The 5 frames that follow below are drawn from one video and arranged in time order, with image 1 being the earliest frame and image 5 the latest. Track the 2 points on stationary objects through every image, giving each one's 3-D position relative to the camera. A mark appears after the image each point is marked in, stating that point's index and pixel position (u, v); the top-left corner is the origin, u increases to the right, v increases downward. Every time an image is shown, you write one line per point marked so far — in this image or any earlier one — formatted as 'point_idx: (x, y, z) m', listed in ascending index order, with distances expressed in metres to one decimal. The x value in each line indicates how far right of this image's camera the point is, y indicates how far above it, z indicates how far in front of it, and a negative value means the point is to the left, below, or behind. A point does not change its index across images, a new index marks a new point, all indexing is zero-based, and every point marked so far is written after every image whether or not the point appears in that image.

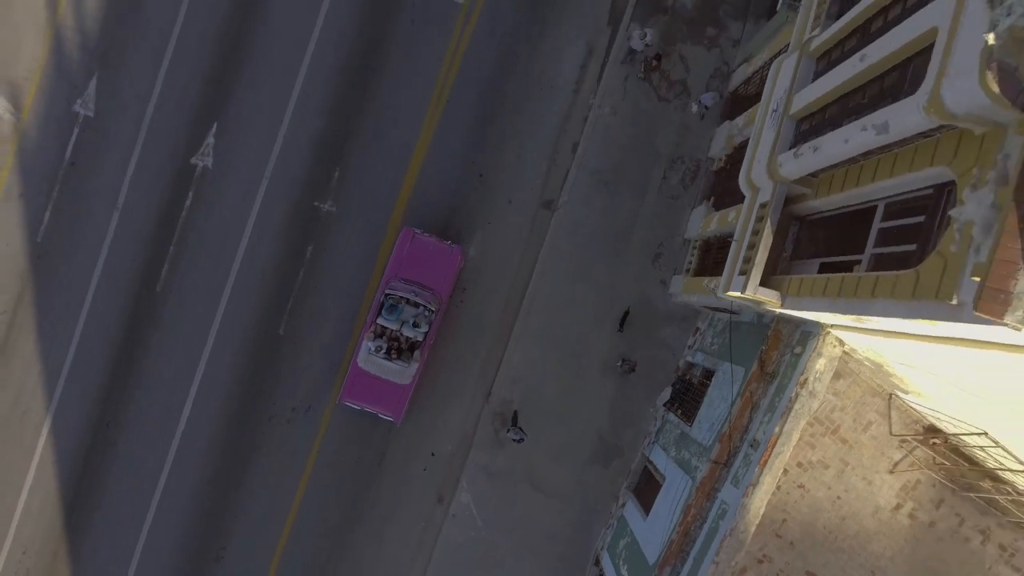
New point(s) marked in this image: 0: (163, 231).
0: (-12.4, +2.1, +14.3) m
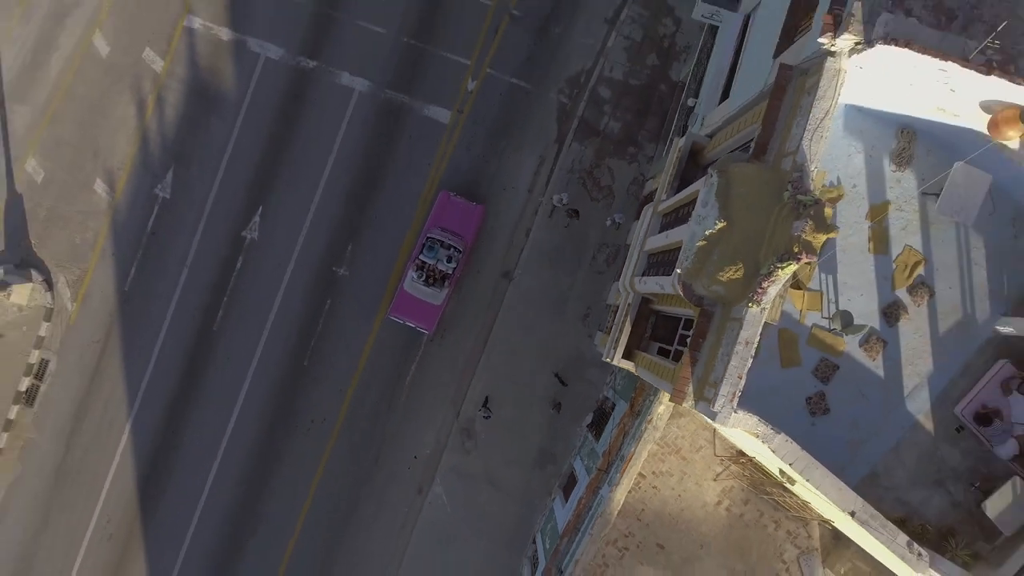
0: (-13.9, +0.2, +19.2) m
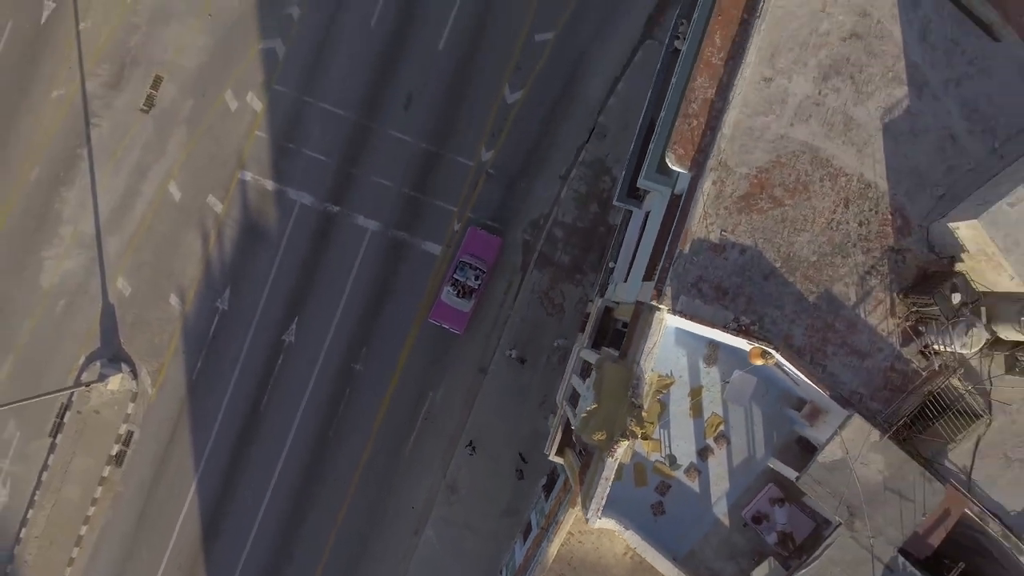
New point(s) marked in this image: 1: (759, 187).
0: (-15.5, -5.5, +25.3) m
1: (+9.0, +3.7, +14.8) m
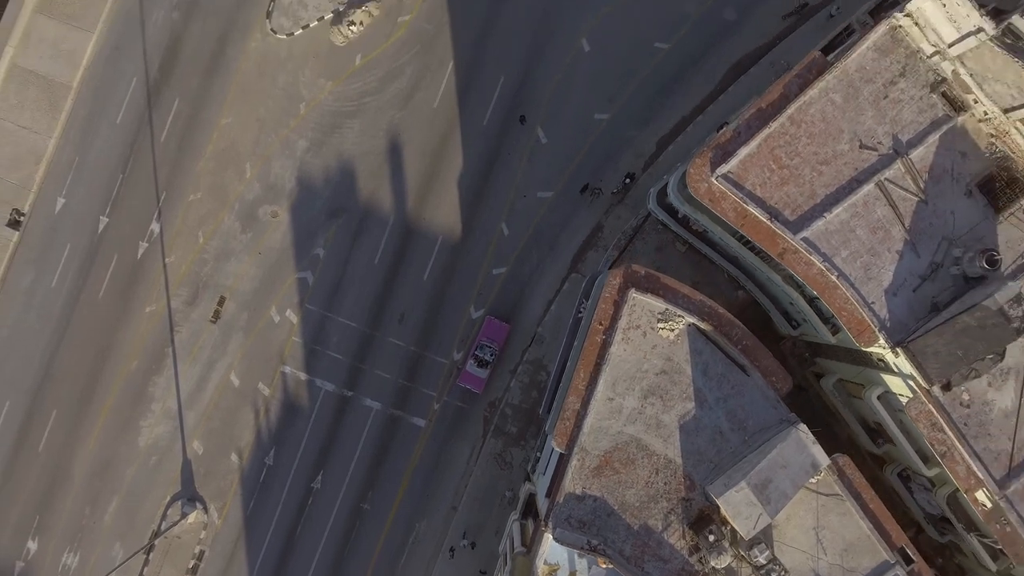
0: (-18.9, -19.7, +35.6) m
1: (+5.8, -10.8, +25.0) m
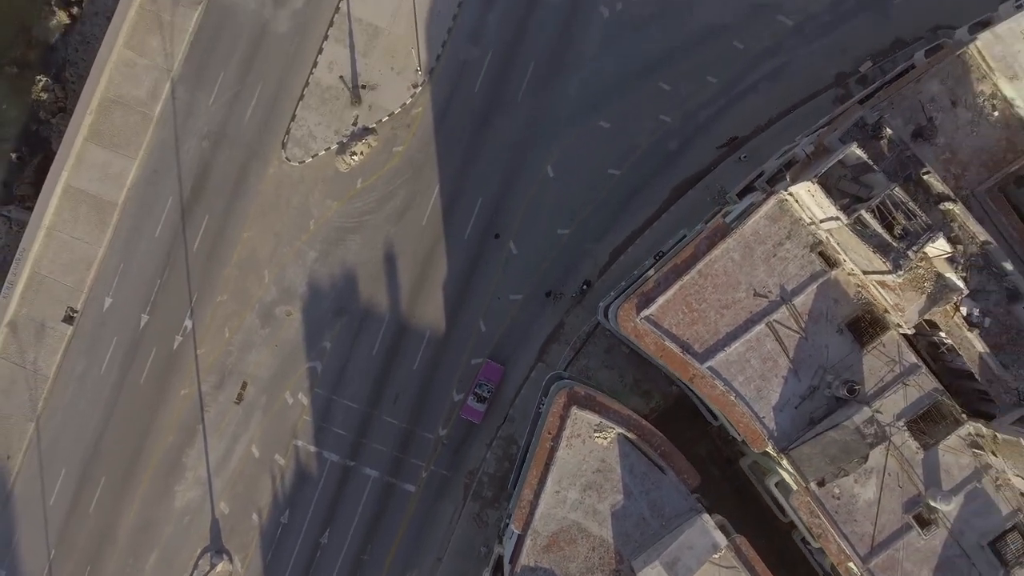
0: (-21.4, -28.9, +42.5) m
1: (+3.2, -20.1, +31.9) m
